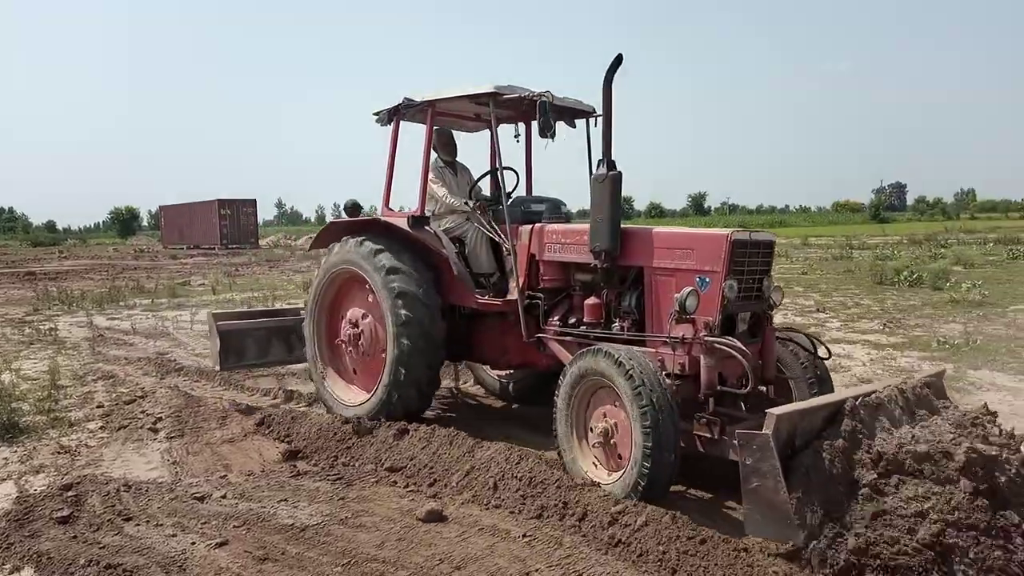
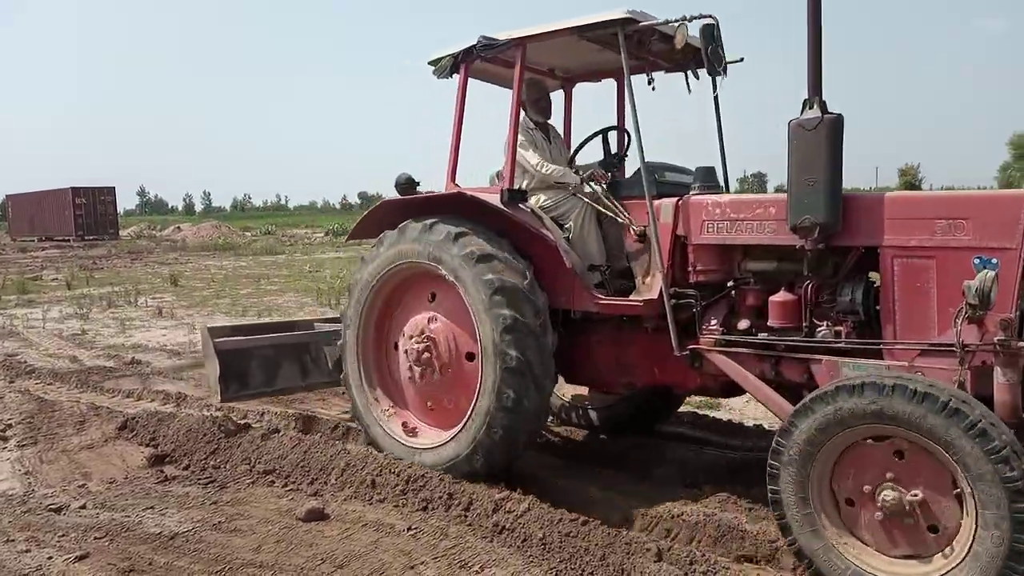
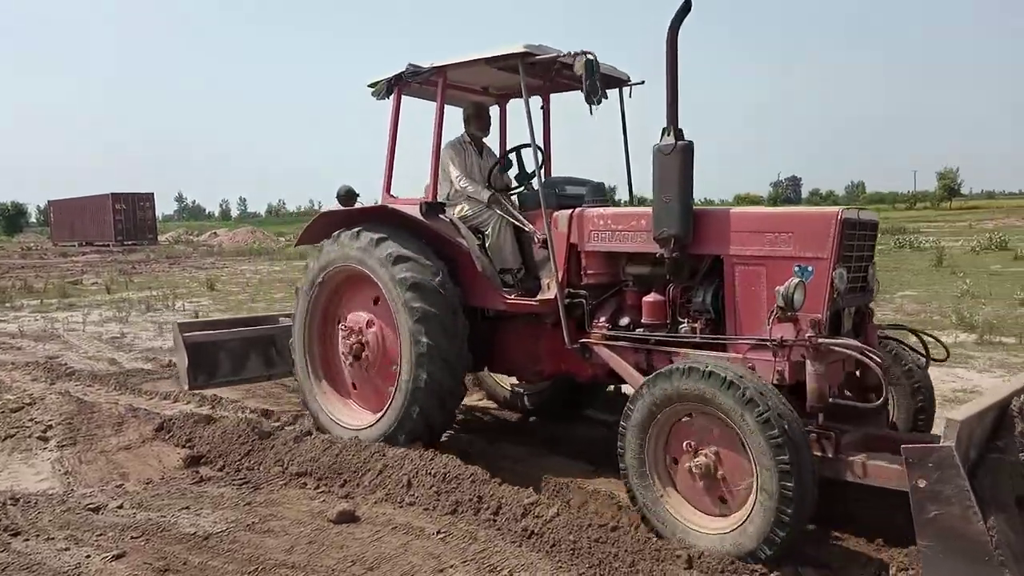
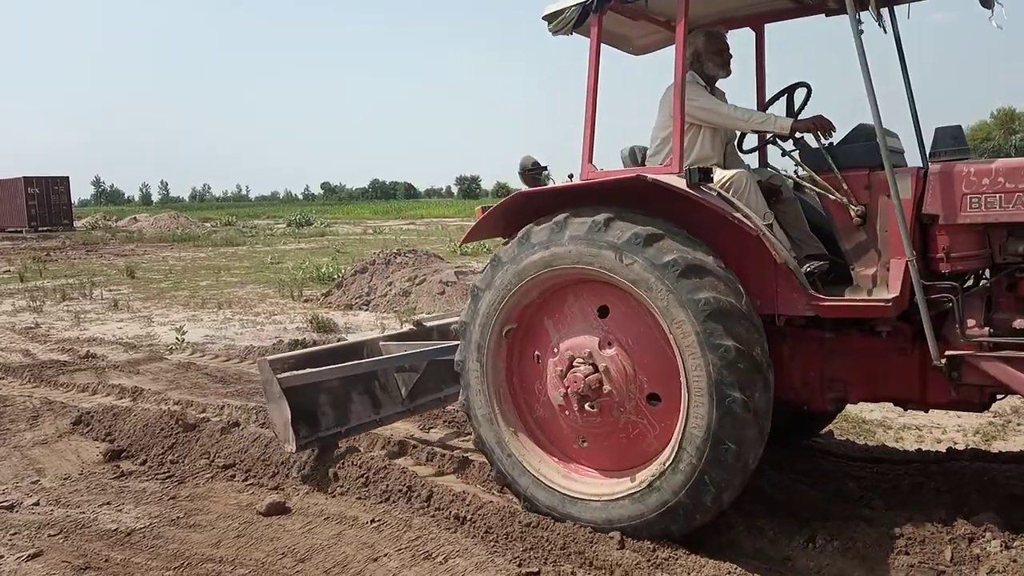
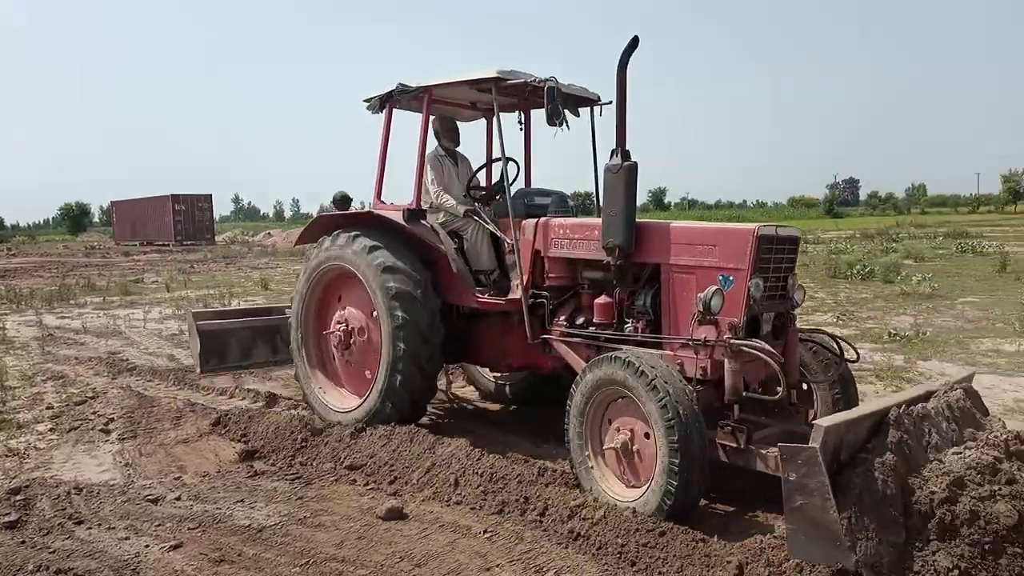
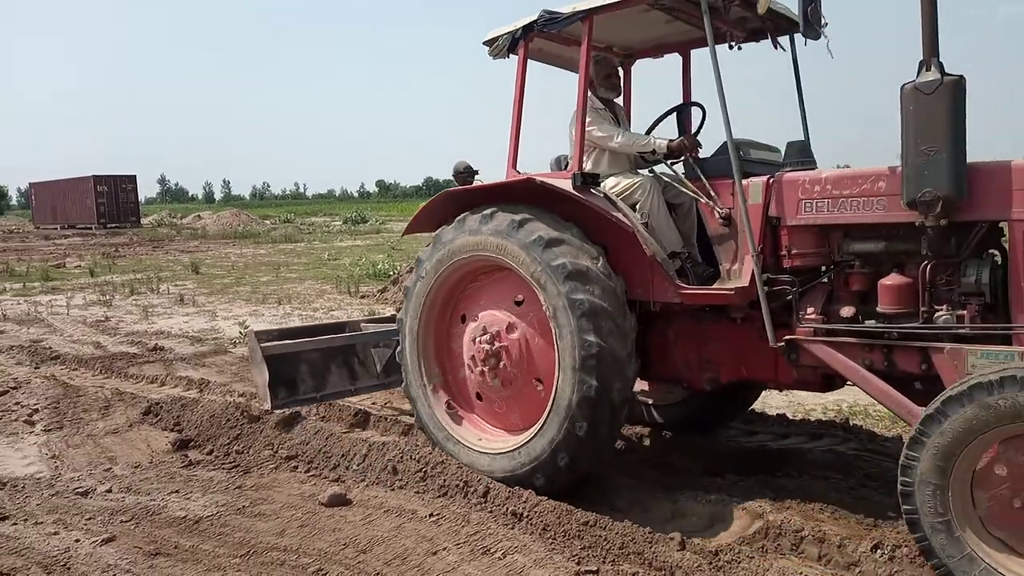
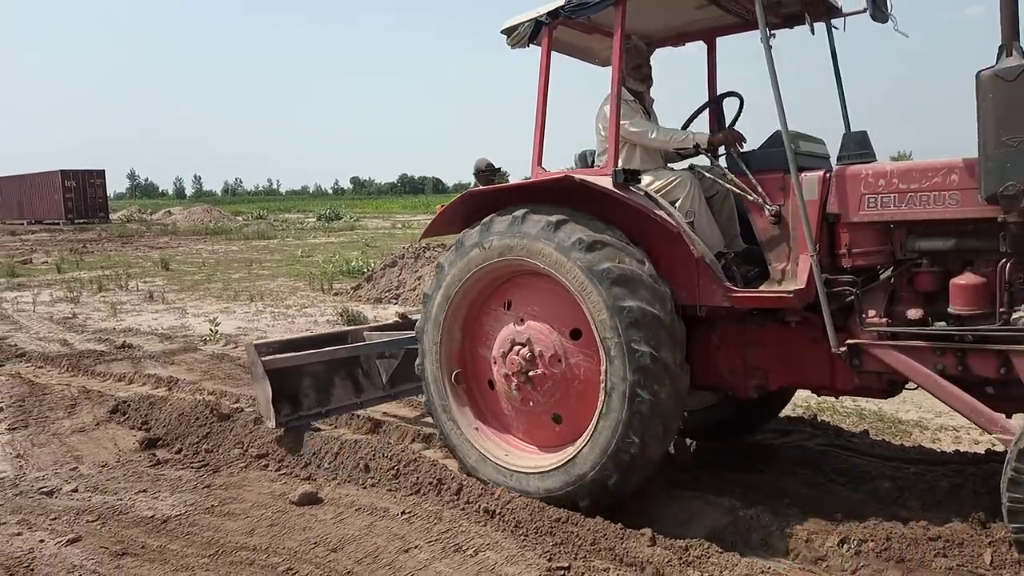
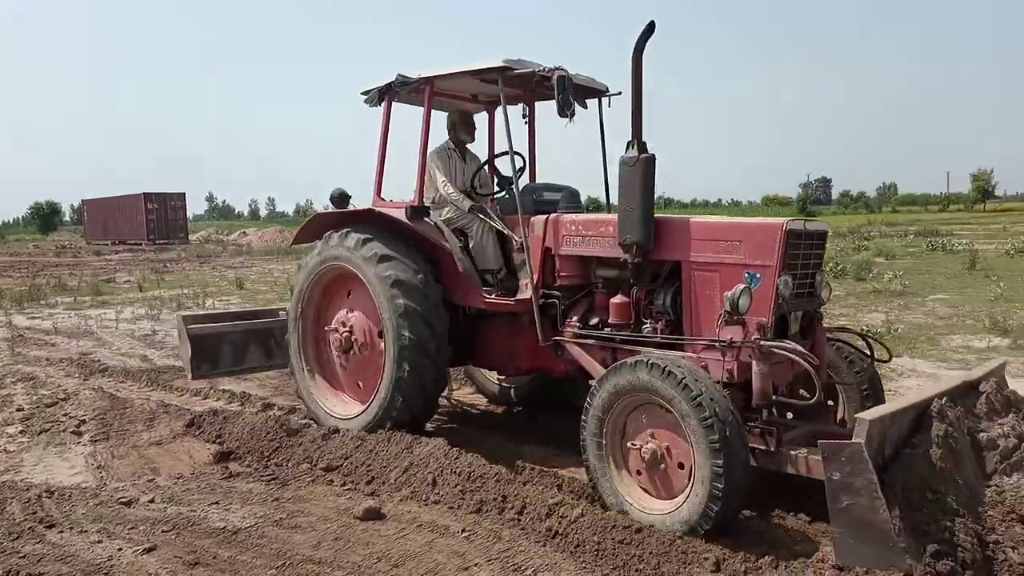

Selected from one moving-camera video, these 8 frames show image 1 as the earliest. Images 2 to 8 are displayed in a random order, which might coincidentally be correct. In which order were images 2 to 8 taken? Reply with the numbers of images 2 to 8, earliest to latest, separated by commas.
5, 8, 3, 2, 4, 7, 6
